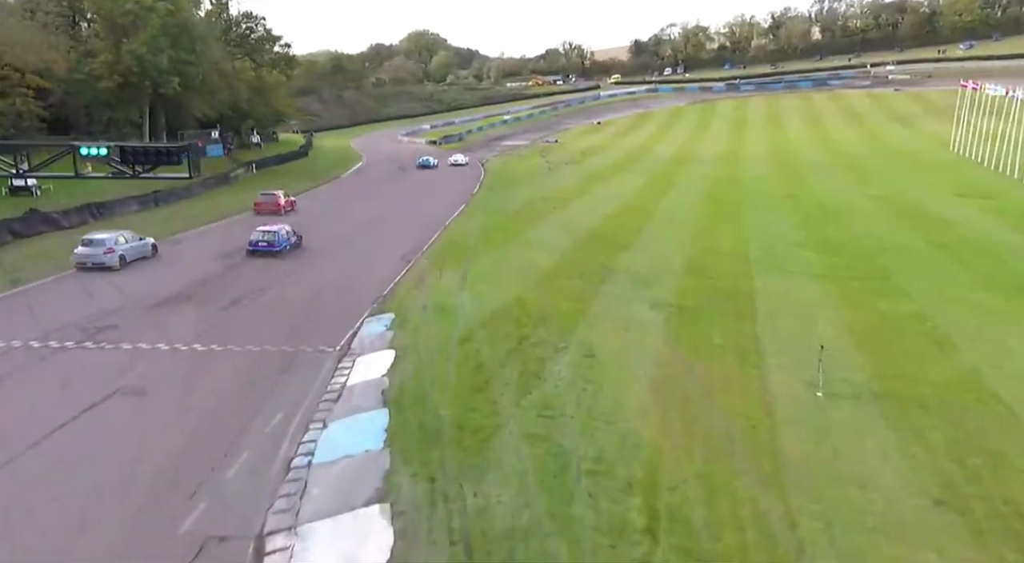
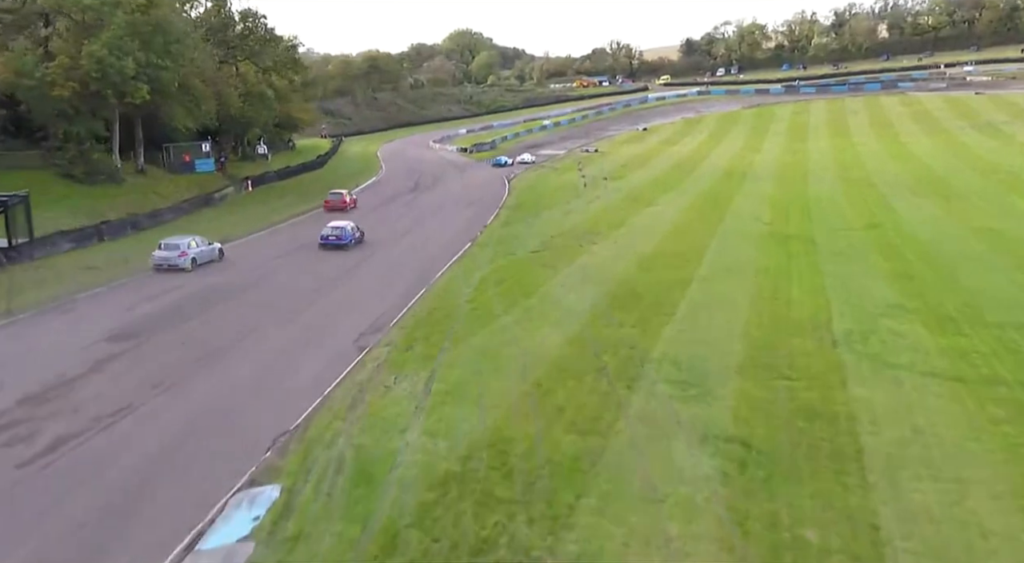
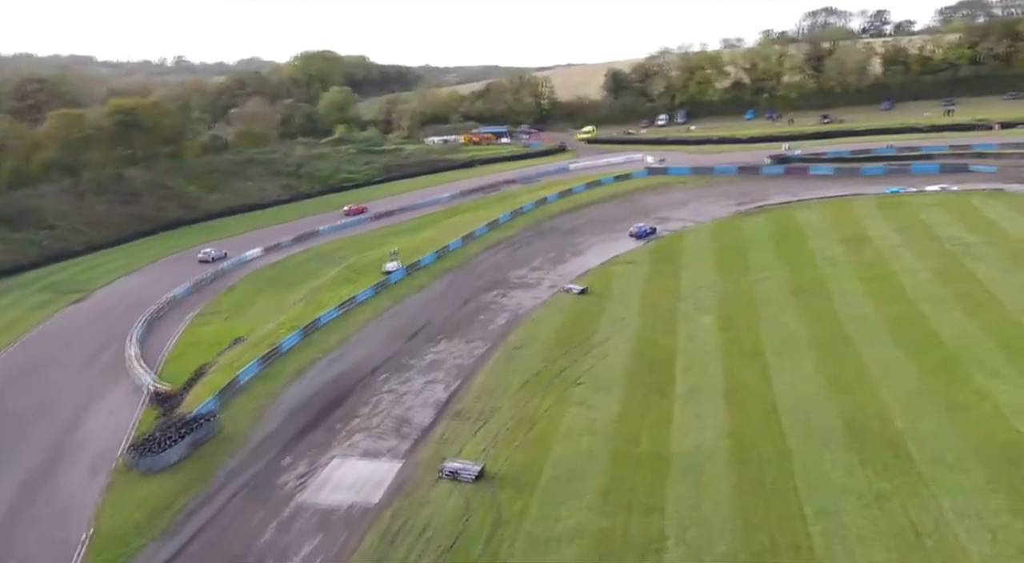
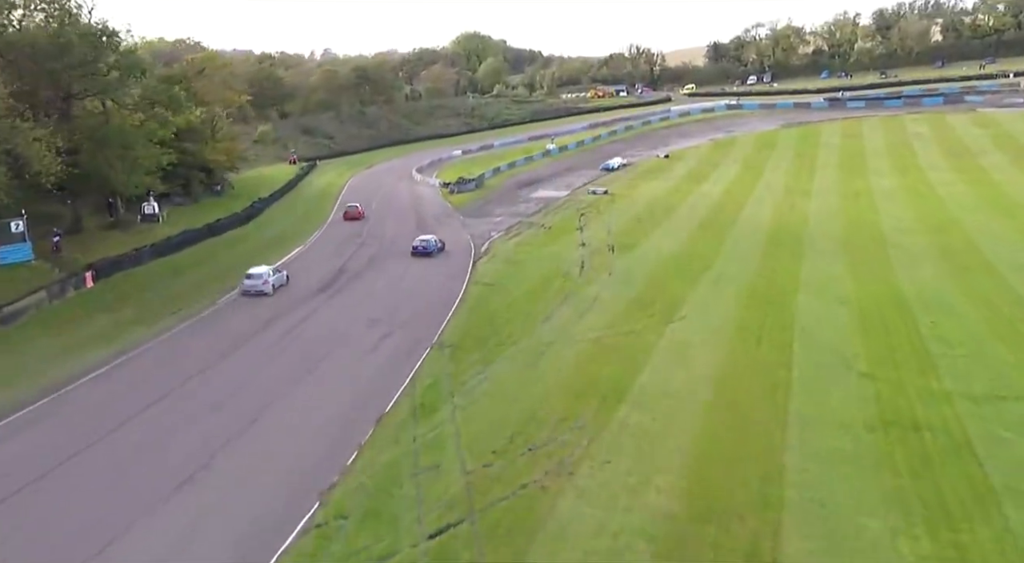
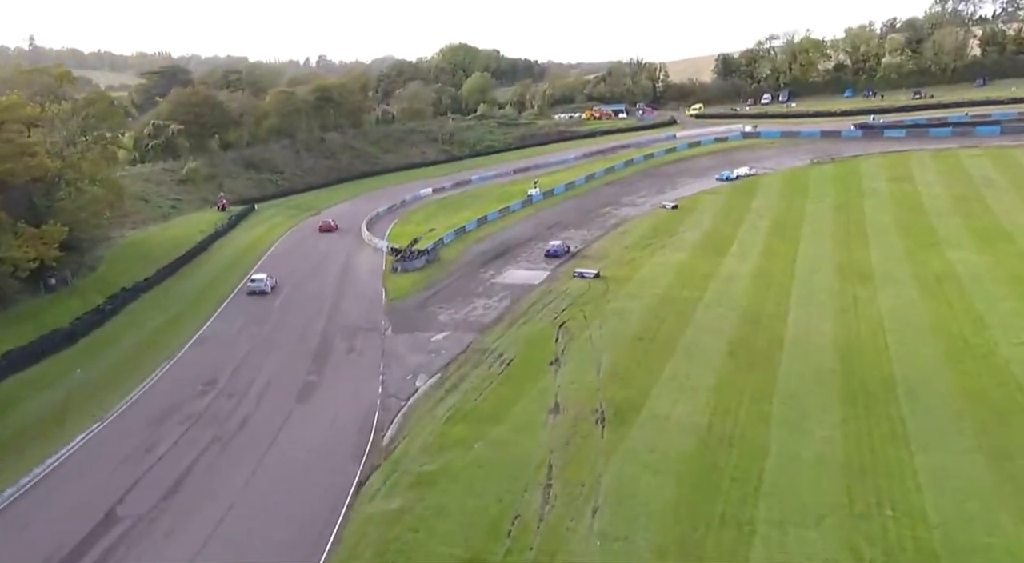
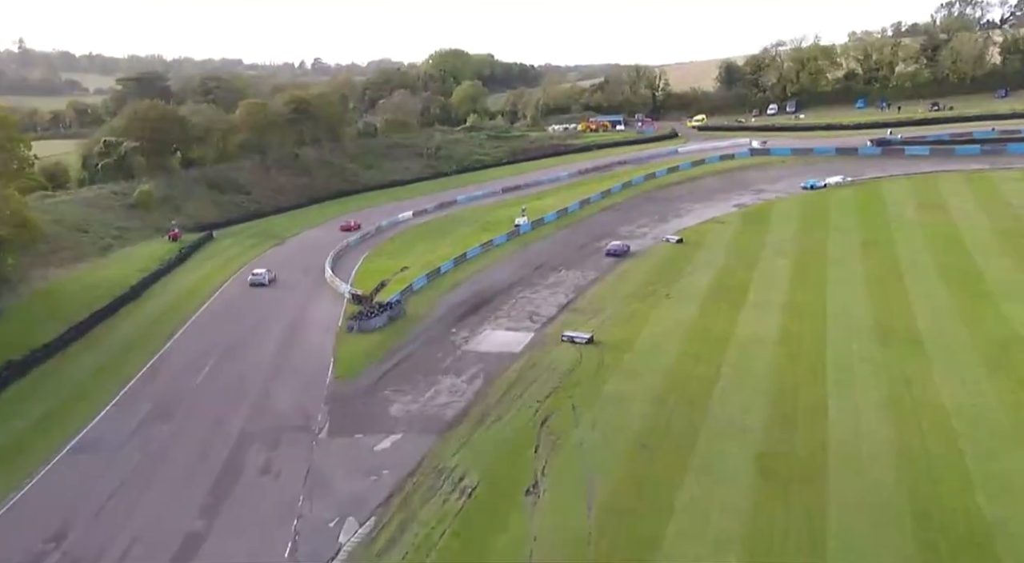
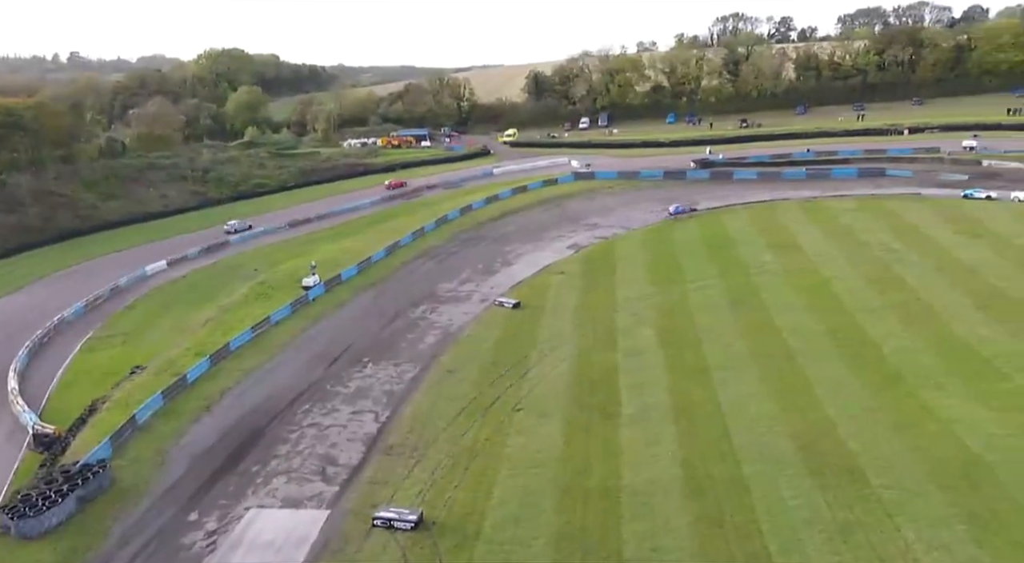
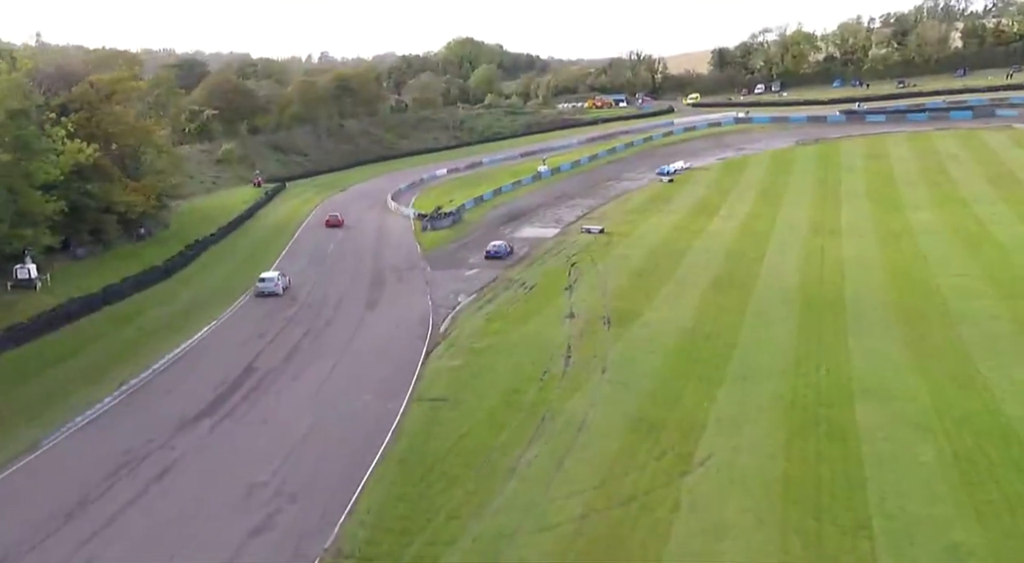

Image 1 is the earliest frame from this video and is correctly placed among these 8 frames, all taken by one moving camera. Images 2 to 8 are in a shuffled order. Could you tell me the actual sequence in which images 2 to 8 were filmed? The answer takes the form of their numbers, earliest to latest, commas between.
2, 4, 8, 5, 6, 3, 7
